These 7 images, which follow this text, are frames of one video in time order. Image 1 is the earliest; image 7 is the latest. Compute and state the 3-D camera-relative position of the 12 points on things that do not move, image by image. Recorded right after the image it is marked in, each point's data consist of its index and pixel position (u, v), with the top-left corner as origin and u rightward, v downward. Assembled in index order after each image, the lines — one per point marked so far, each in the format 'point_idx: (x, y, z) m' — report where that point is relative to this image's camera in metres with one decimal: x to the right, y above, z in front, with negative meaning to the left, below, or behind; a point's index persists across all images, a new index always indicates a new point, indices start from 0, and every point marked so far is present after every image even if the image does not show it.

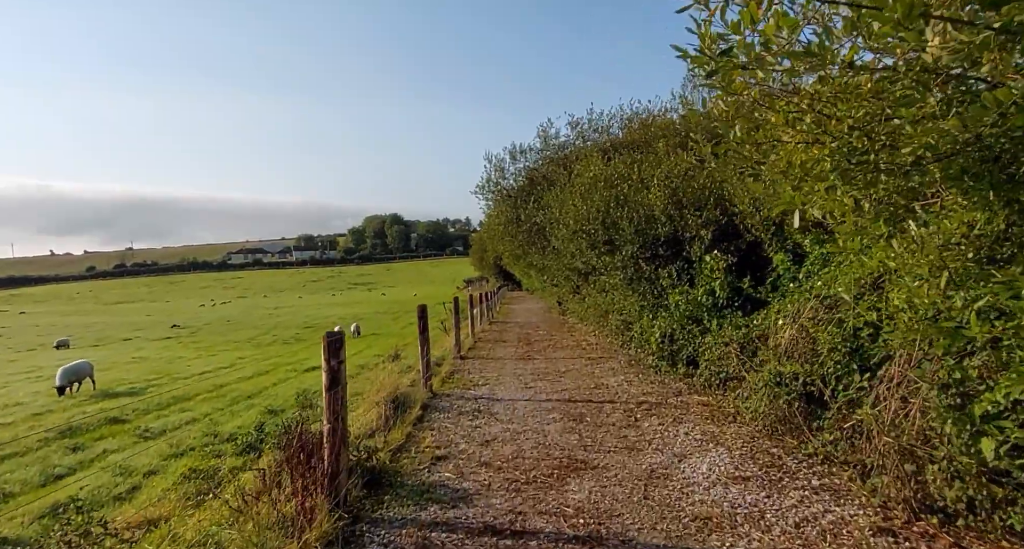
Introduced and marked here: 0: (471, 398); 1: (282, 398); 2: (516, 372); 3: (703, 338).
0: (-1.0, -2.7, +14.0) m
1: (-6.4, -3.6, +18.8) m
2: (-0.1, -2.7, +17.7) m
3: (+3.7, -1.3, +13.0) m
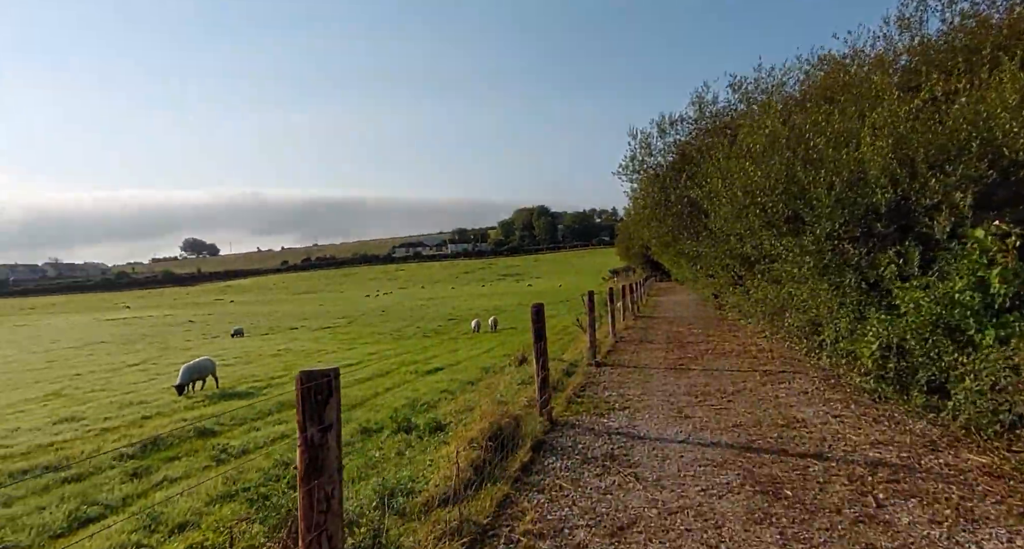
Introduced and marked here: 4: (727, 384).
0: (+1.3, -2.5, +10.3) m
1: (-3.0, -3.3, +16.2) m
2: (+3.0, -2.4, +13.8) m
3: (+5.6, -1.1, +8.3) m
4: (+4.5, -2.3, +13.9) m
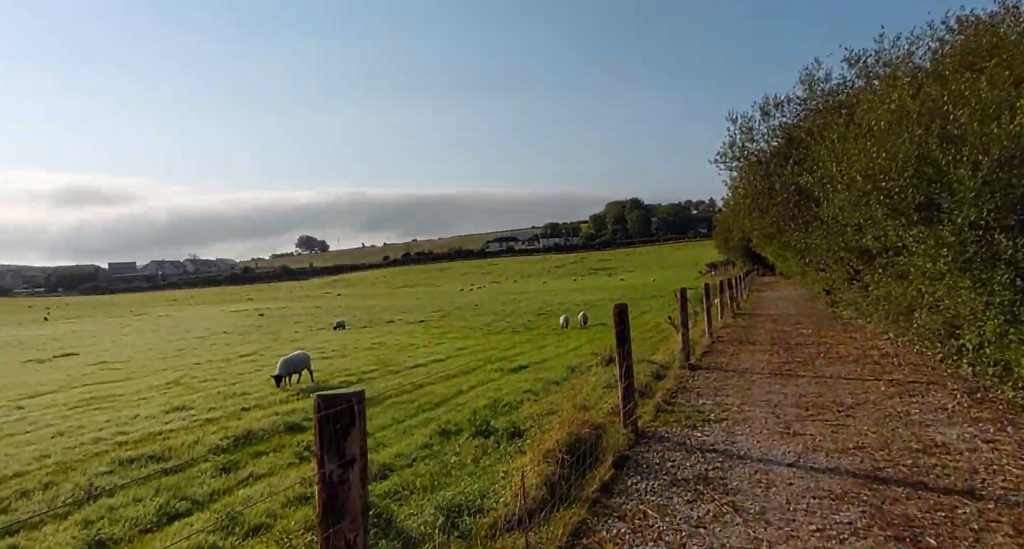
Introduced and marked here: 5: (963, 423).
0: (+2.4, -2.5, +9.1) m
1: (-1.0, -3.2, +15.6) m
2: (+4.6, -2.3, +12.3) m
3: (+6.4, -1.0, +6.5) m
4: (+6.1, -2.2, +12.2) m
5: (+6.6, -2.1, +9.7) m
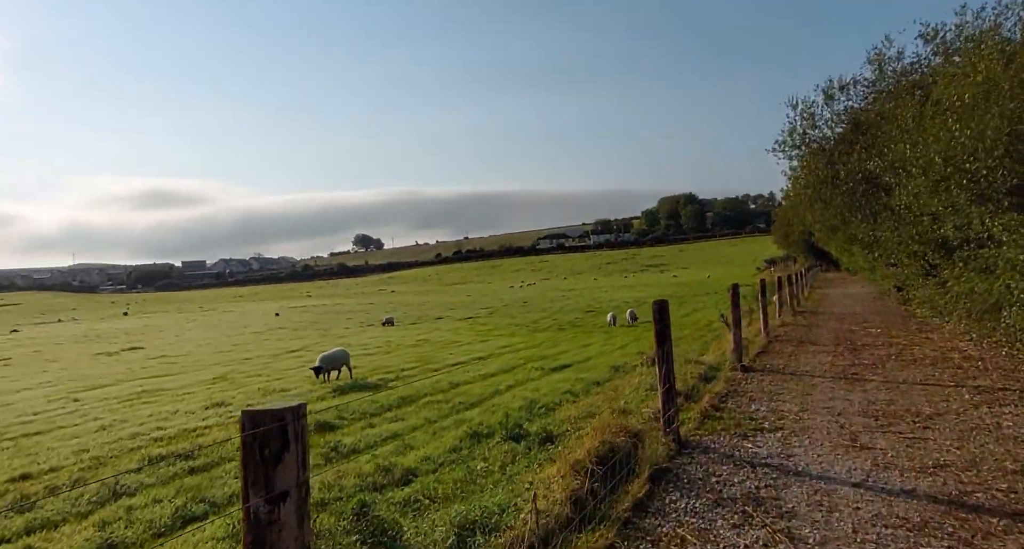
0: (+2.8, -2.3, +8.1) m
1: (-0.2, -3.1, +14.8) m
2: (+5.2, -2.2, +11.1) m
3: (+6.5, -0.9, +5.2) m
4: (+6.6, -2.1, +10.9) m
5: (+6.9, -2.0, +8.3) m
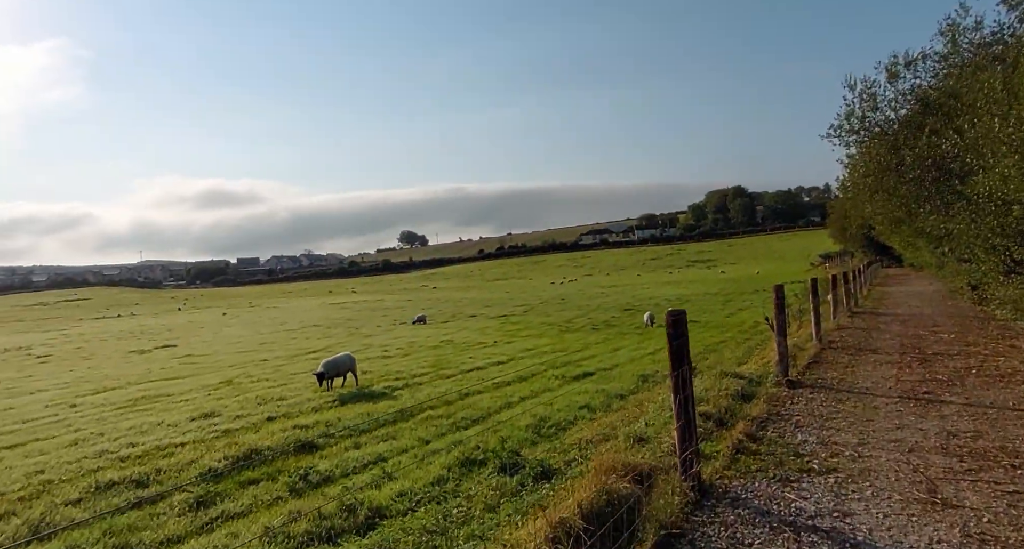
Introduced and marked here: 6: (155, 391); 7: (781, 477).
0: (+2.4, -2.4, +6.1) m
1: (0.0, -3.1, +13.0) m
2: (+5.0, -2.2, +9.0) m
3: (+6.0, -1.0, +3.0) m
4: (+6.5, -2.1, +8.6) m
5: (+6.6, -2.1, +6.1) m
6: (-10.8, -3.6, +20.1) m
7: (+3.3, -2.3, +7.9) m
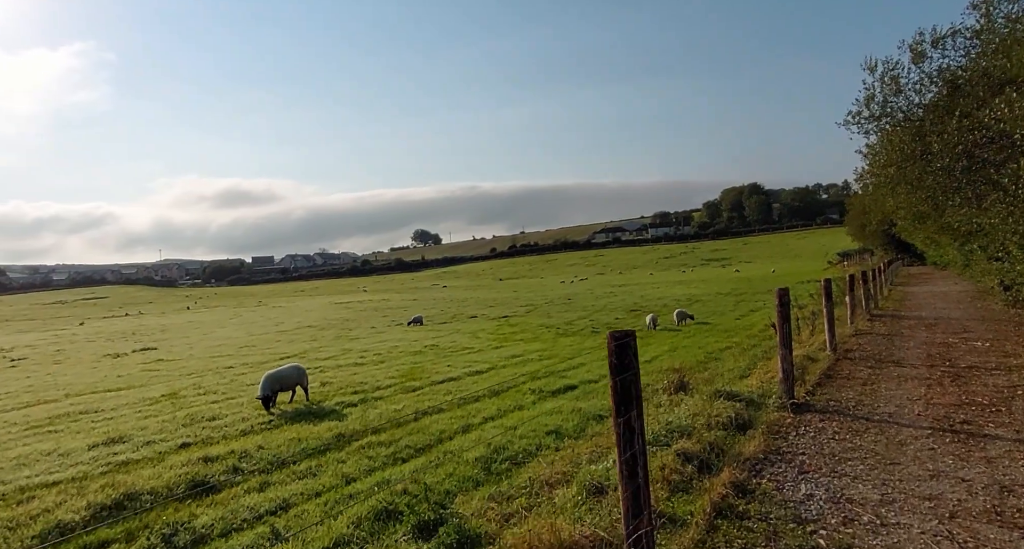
0: (+1.4, -2.5, +3.8) m
1: (-0.9, -3.1, +10.7) m
2: (+4.0, -2.3, +6.6) m
3: (+4.9, -1.0, +0.6) m
4: (+5.5, -2.2, +6.2) m
5: (+5.5, -2.1, +3.7) m
6: (-11.6, -3.6, +18.1) m
7: (+2.3, -2.4, +5.6) m
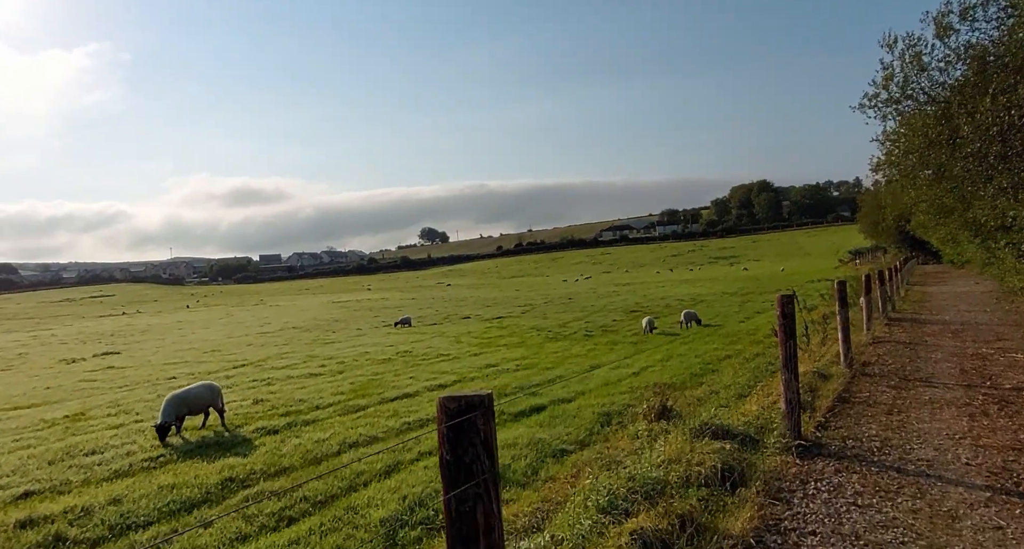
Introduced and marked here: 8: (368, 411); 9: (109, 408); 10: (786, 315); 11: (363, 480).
0: (+0.2, -2.5, +1.1) m
1: (-2.0, -3.2, +8.1) m
2: (+2.9, -2.3, +3.9) m
3: (+3.7, -1.1, -2.2) m
4: (+4.3, -2.2, +3.5) m
5: (+4.4, -2.2, +0.9) m
6: (-12.5, -3.6, +15.6) m
7: (+1.1, -2.4, +2.9) m
8: (-3.4, -3.2, +15.7) m
9: (-10.3, -3.5, +17.1) m
10: (+4.1, -0.6, +9.9) m
11: (-2.3, -3.2, +10.4) m
